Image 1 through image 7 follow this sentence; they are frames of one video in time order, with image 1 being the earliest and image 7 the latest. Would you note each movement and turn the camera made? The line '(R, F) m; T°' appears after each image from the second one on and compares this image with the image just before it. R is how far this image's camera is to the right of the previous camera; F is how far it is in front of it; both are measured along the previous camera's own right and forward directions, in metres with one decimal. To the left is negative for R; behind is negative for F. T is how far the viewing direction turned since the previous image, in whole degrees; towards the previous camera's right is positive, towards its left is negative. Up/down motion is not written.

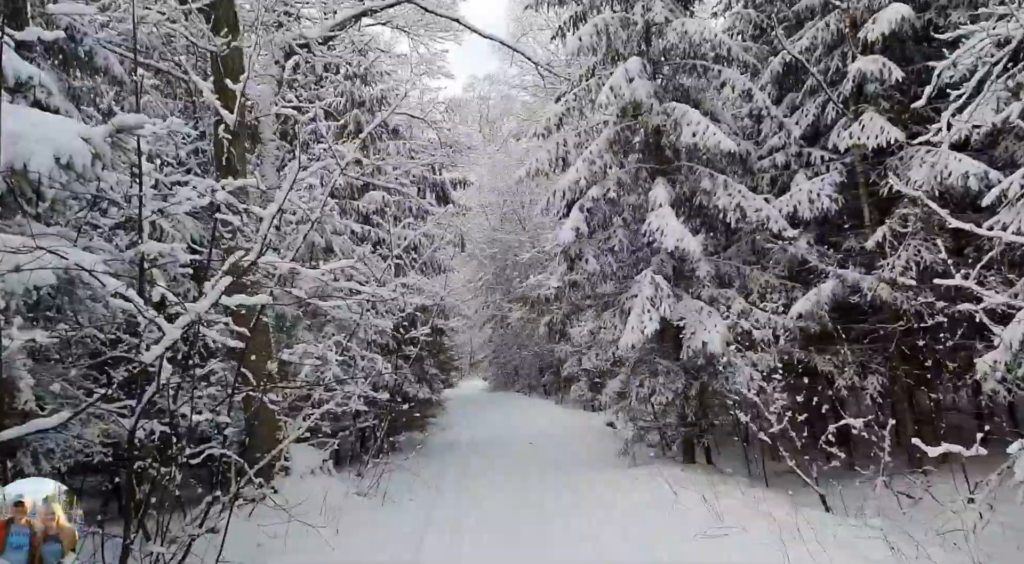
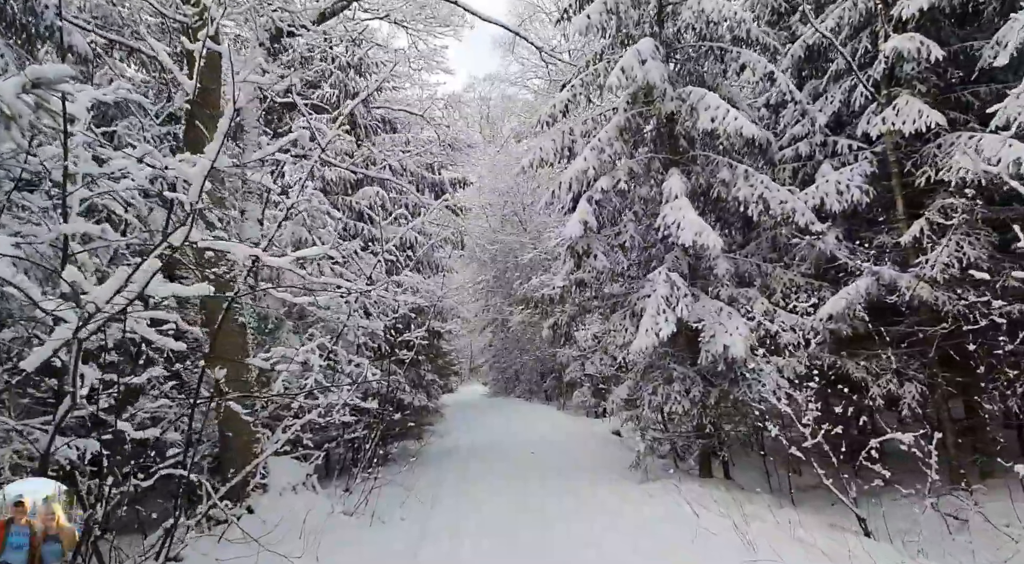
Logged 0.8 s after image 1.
(0.0, +0.8) m; 0°
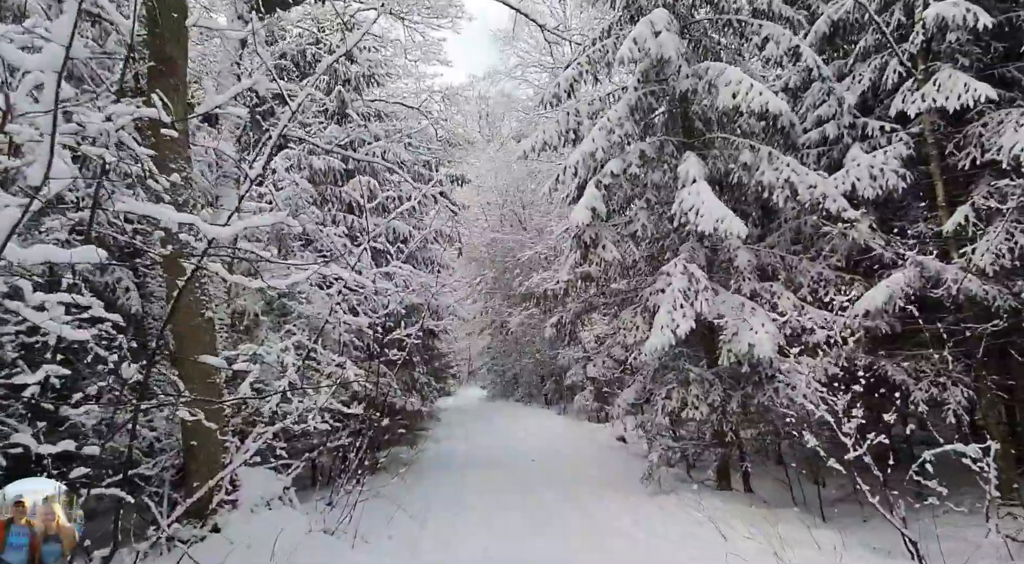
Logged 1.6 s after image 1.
(0.0, +0.8) m; 0°
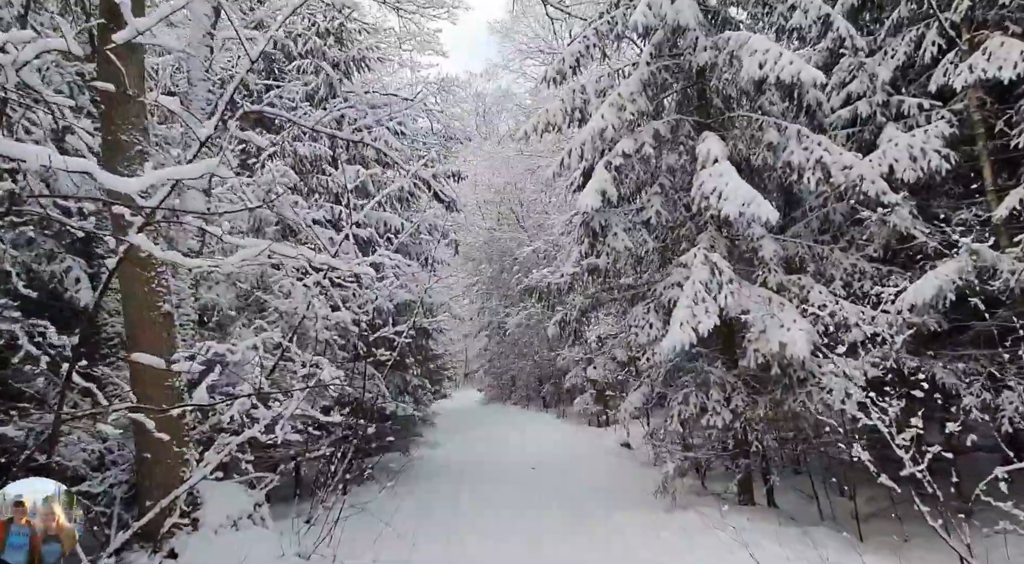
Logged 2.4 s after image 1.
(0.0, +0.8) m; 0°
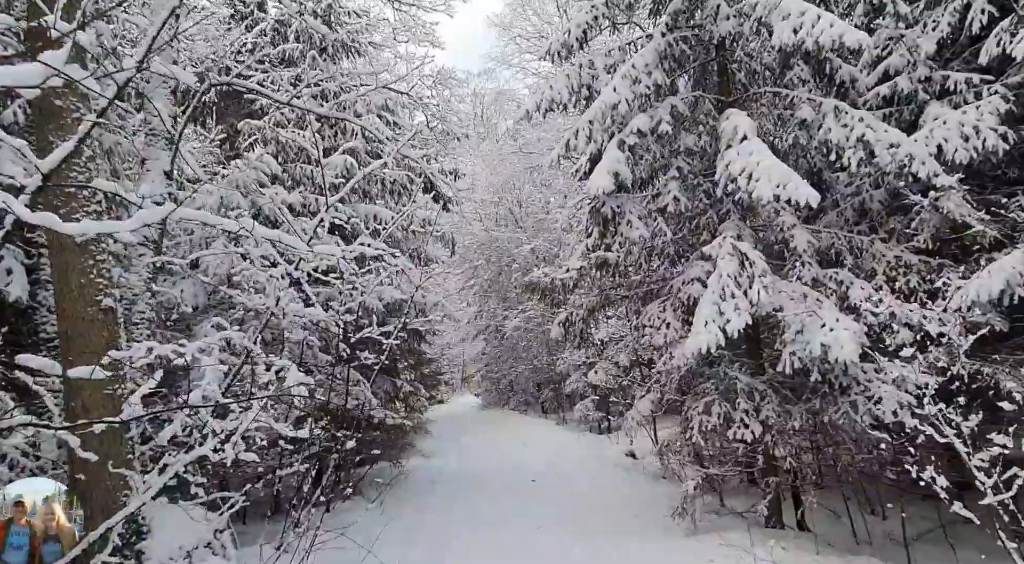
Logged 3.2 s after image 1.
(0.0, +0.9) m; 0°
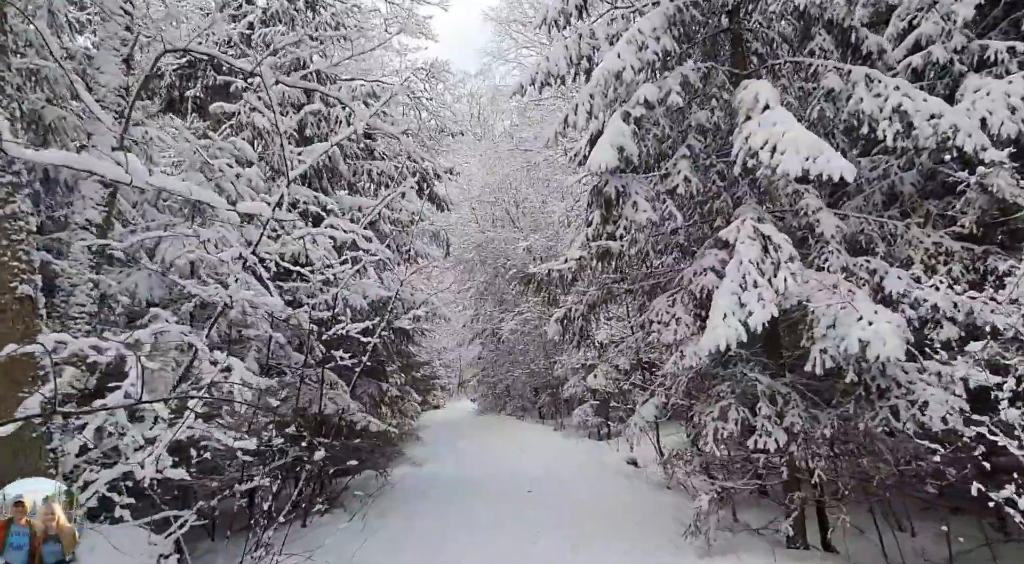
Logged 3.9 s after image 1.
(+0.1, +0.7) m; 0°
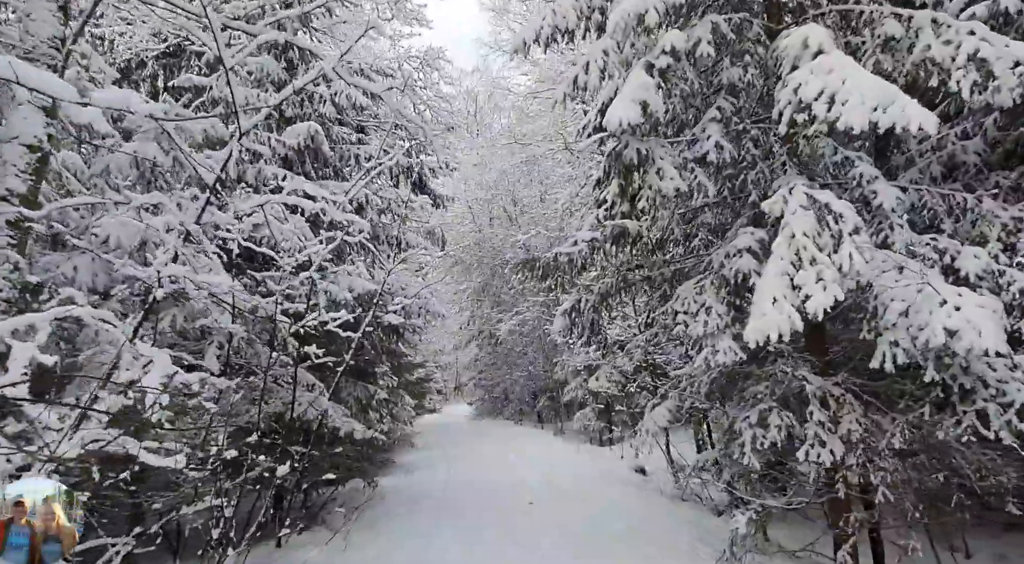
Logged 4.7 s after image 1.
(0.0, +0.9) m; 0°
